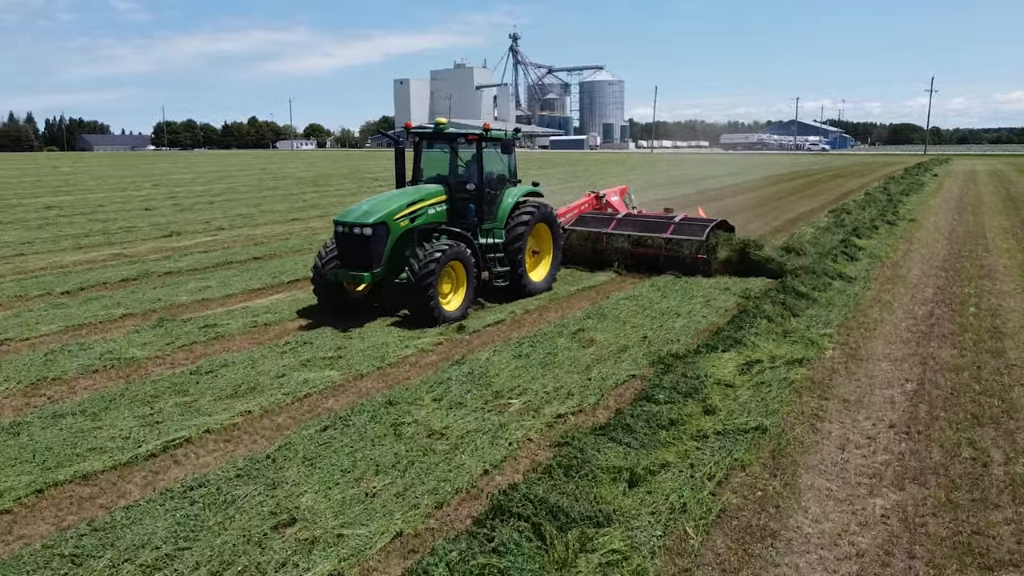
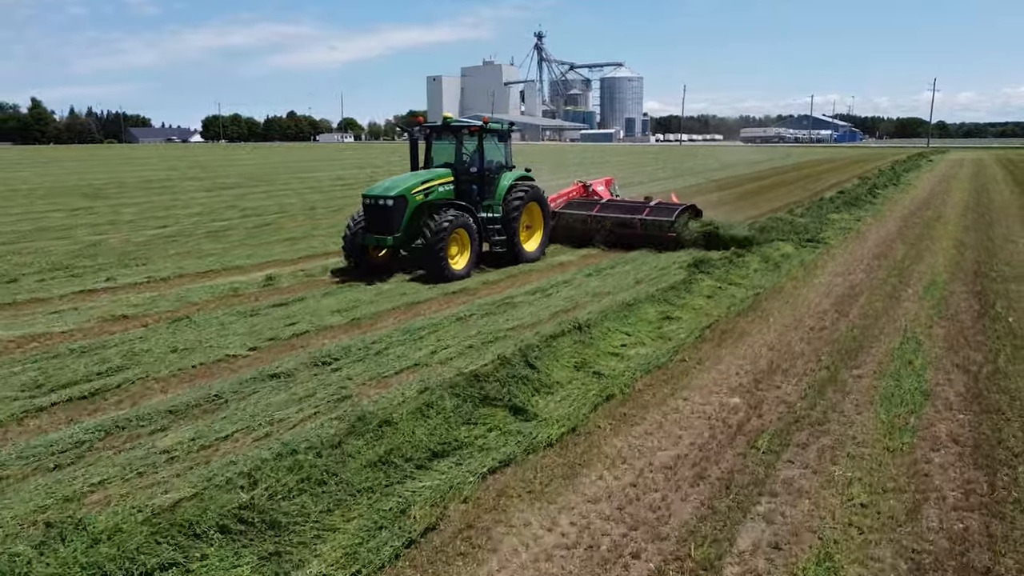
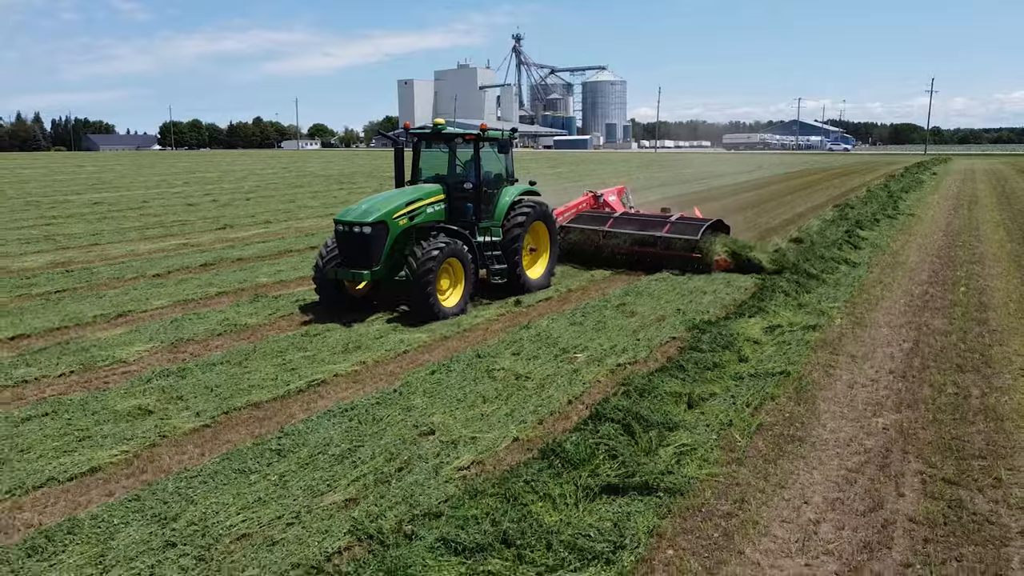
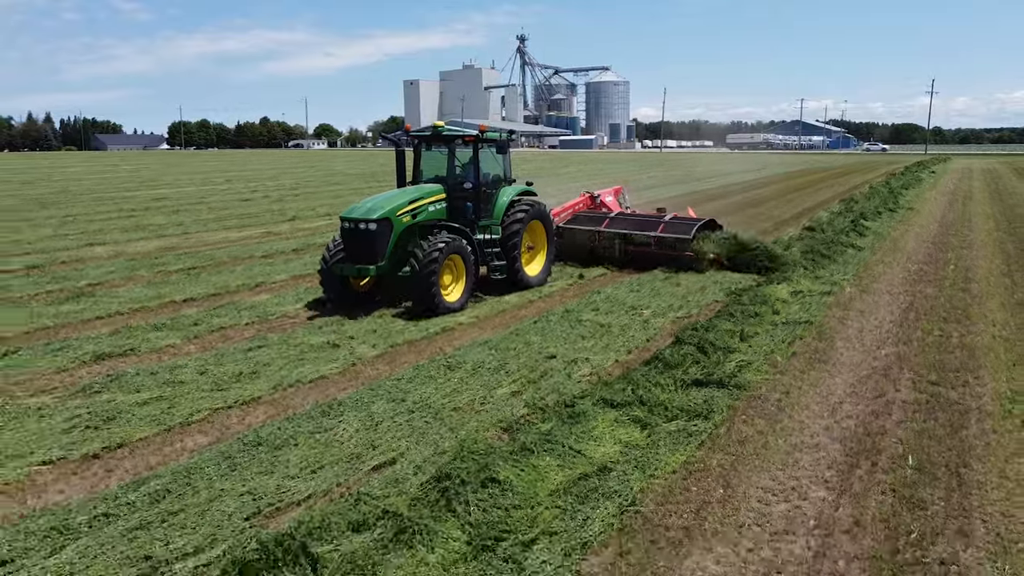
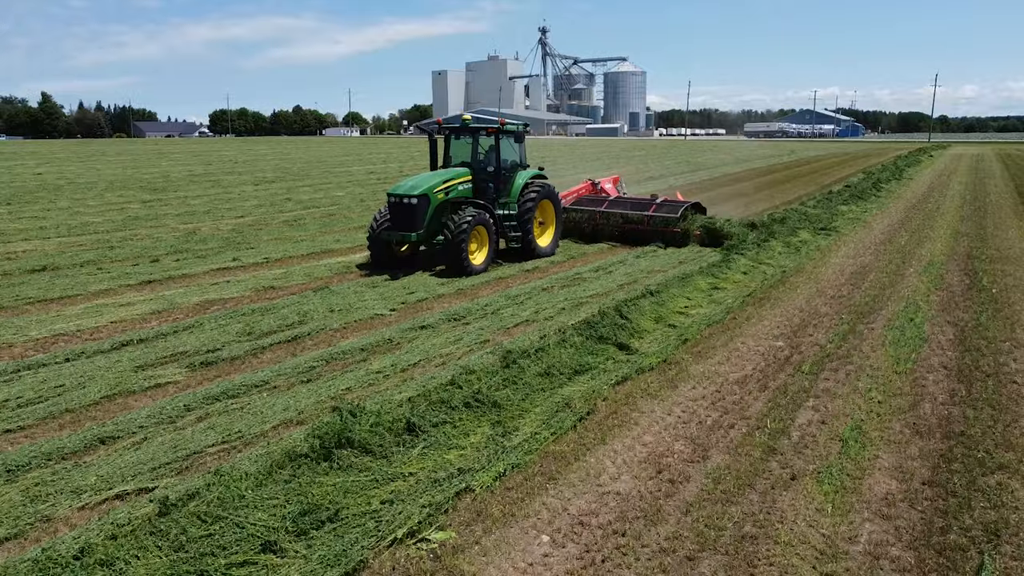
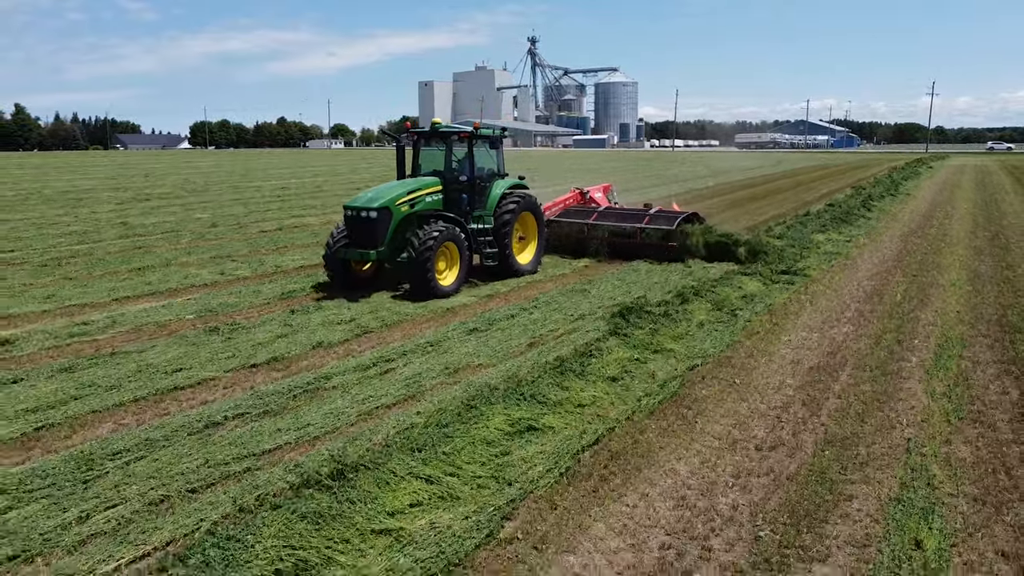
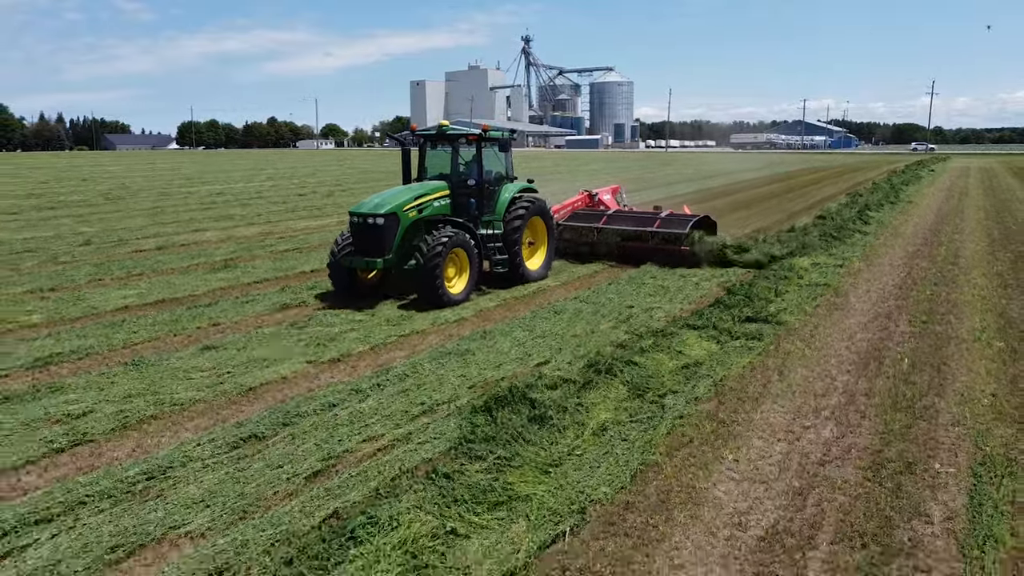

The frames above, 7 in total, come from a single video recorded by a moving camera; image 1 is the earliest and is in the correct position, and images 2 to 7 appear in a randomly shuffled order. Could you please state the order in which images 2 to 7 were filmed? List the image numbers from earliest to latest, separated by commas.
3, 4, 7, 6, 2, 5
